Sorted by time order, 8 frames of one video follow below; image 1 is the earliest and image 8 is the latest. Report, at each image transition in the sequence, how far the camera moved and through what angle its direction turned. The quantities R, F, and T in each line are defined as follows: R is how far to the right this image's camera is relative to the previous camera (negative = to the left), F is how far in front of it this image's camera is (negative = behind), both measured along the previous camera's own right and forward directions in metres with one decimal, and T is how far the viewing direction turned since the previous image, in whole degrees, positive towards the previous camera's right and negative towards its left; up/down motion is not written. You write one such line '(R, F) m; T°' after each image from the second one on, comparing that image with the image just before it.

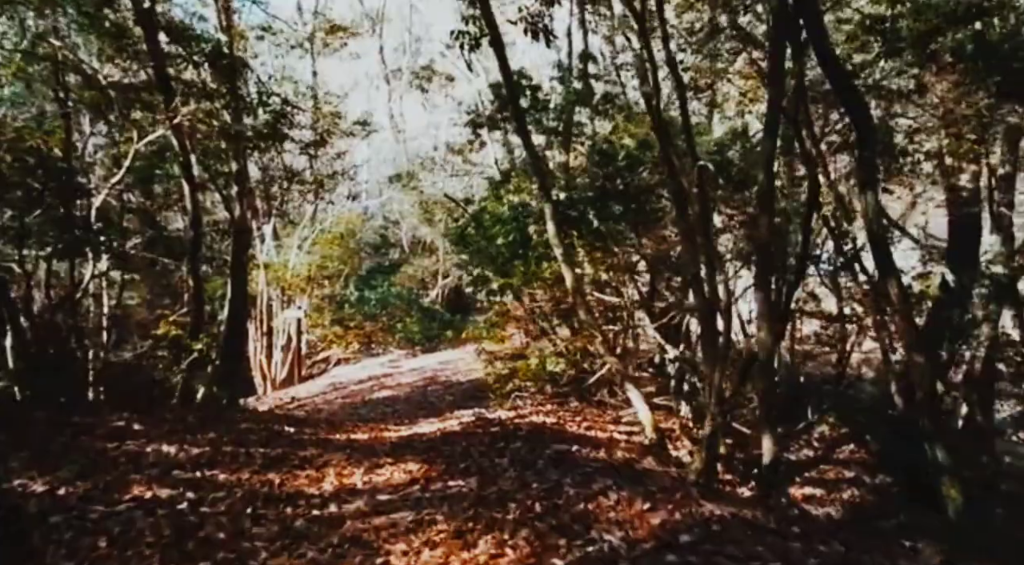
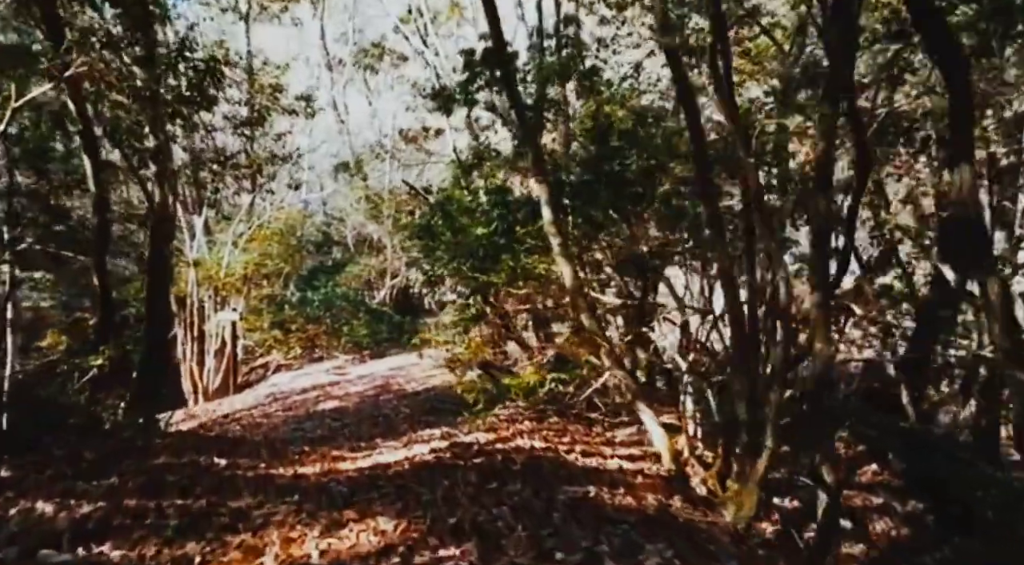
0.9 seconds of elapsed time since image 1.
(-0.3, +1.1) m; +4°
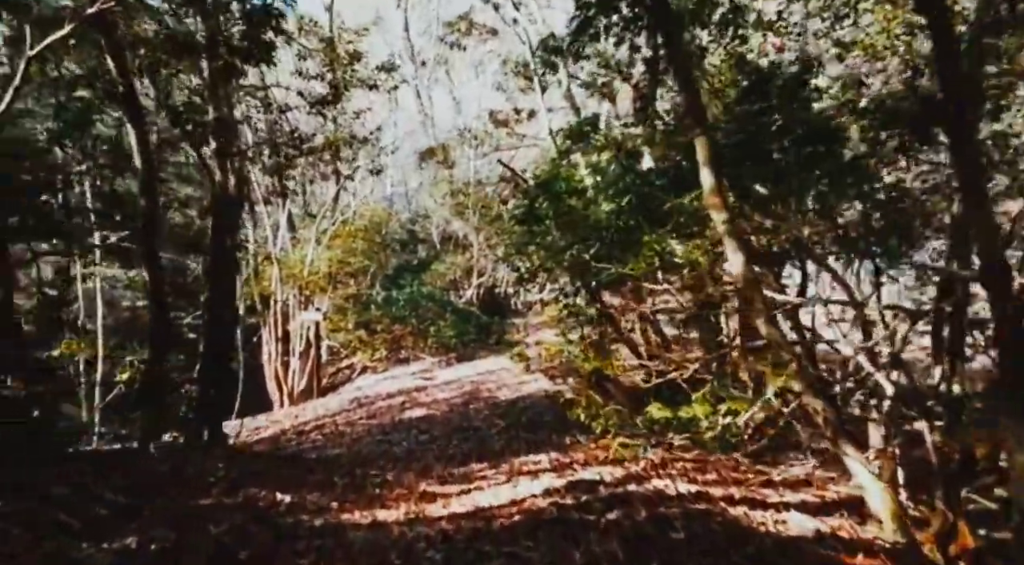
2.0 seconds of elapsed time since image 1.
(-0.3, +1.3) m; -6°
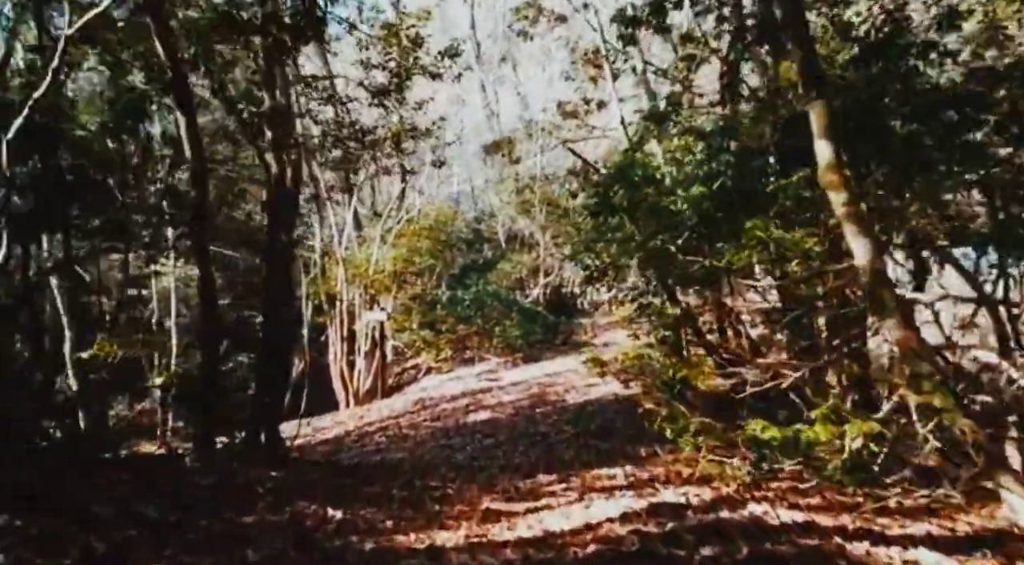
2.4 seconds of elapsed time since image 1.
(0.0, +0.5) m; -5°
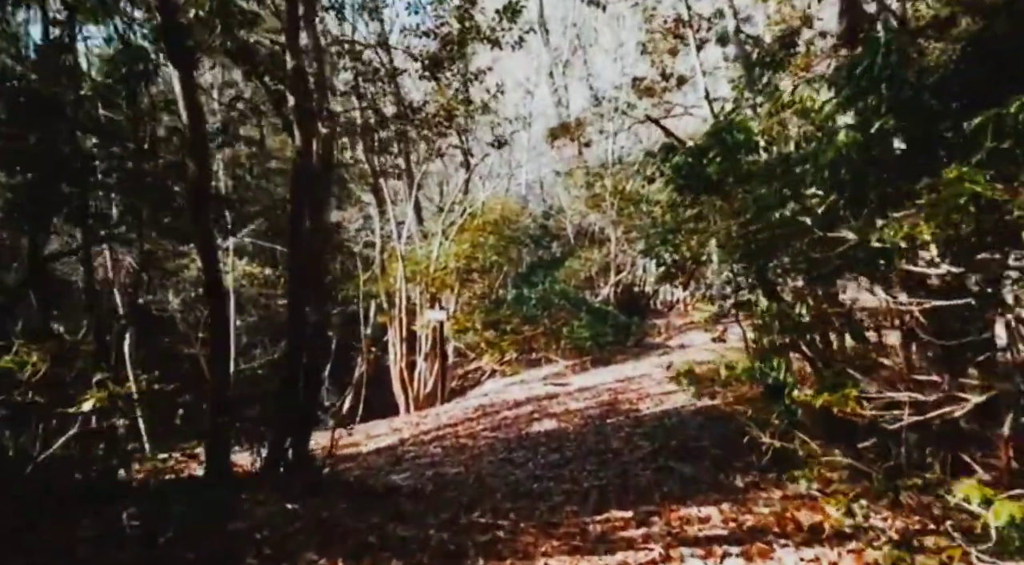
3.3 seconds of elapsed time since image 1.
(0.0, +1.1) m; -5°
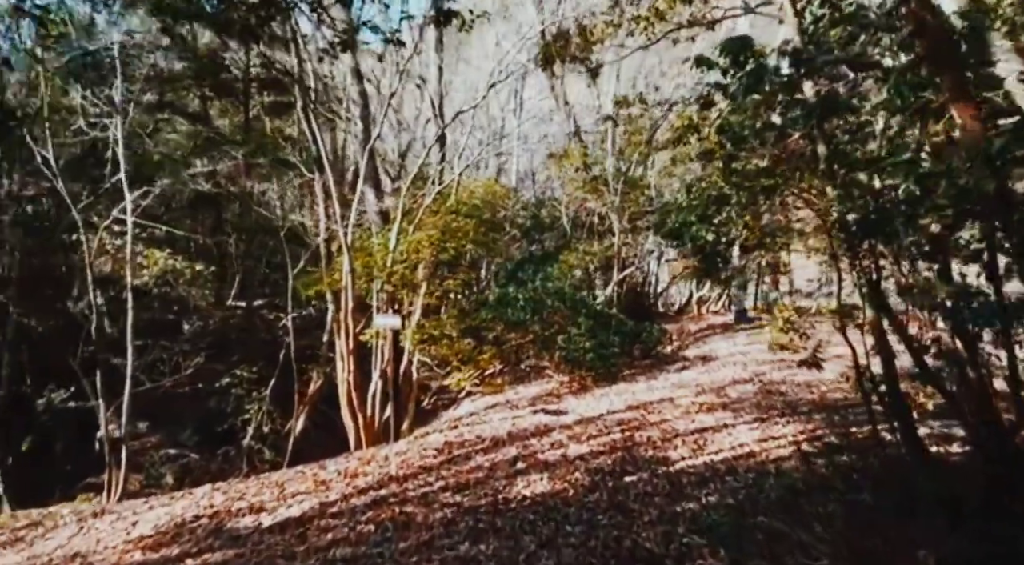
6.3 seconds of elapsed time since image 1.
(+0.2, +3.5) m; +1°
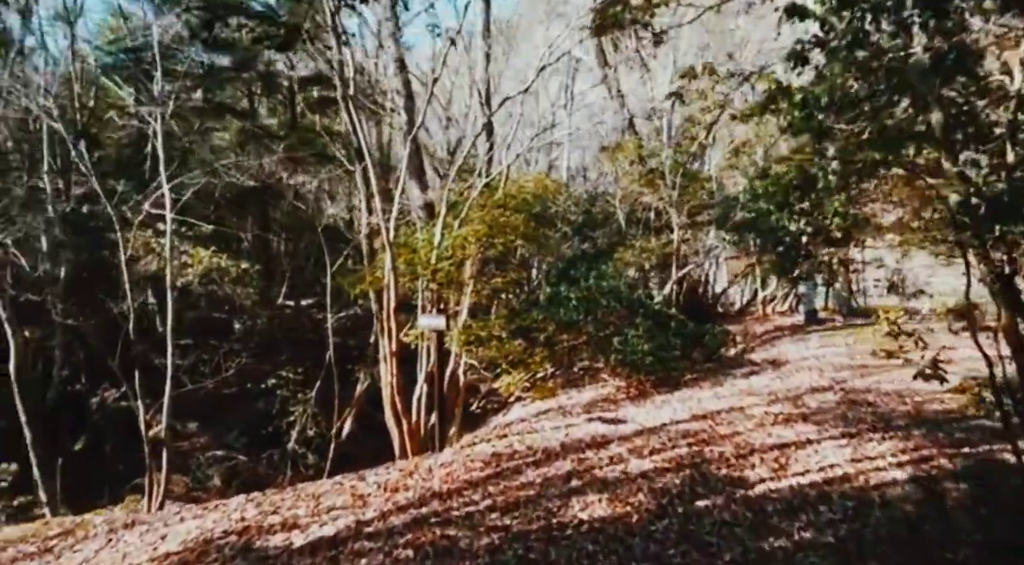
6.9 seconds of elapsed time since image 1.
(0.0, +0.8) m; -4°
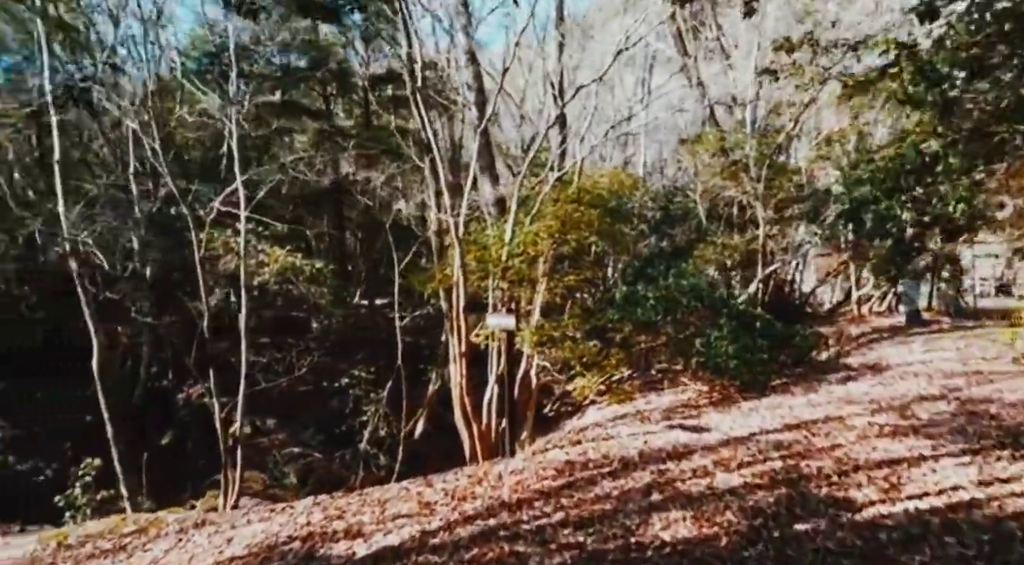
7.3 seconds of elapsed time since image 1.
(0.0, +0.5) m; -6°
